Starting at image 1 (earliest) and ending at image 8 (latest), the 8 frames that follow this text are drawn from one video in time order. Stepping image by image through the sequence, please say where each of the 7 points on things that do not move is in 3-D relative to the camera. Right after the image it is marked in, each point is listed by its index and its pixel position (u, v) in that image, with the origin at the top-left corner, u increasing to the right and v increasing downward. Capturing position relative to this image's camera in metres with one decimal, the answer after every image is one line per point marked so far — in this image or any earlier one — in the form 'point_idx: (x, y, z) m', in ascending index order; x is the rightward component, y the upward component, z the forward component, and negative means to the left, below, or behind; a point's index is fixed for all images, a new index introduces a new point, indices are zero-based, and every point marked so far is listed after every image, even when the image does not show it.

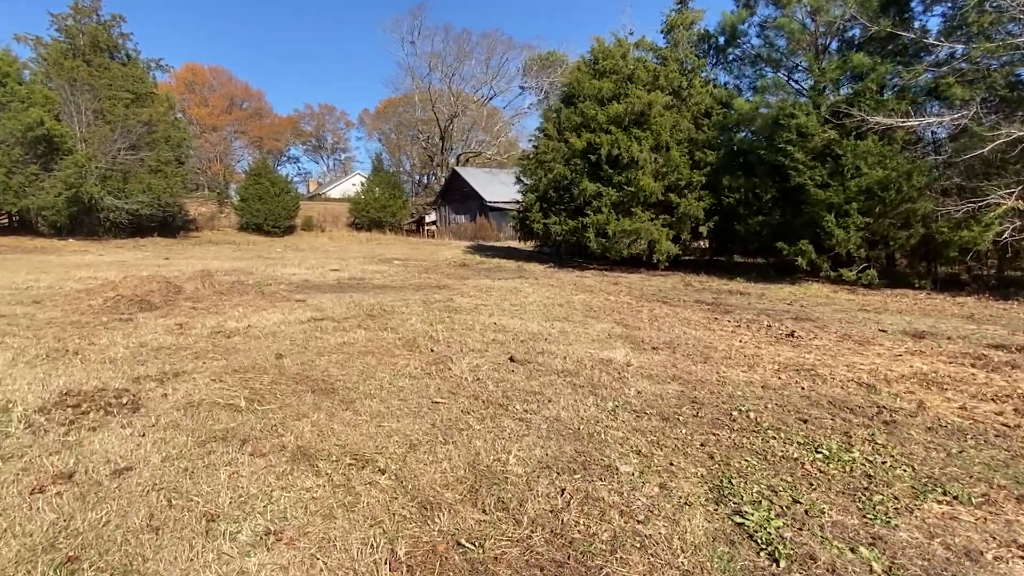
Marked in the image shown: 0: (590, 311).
0: (+1.1, -0.3, +7.8) m
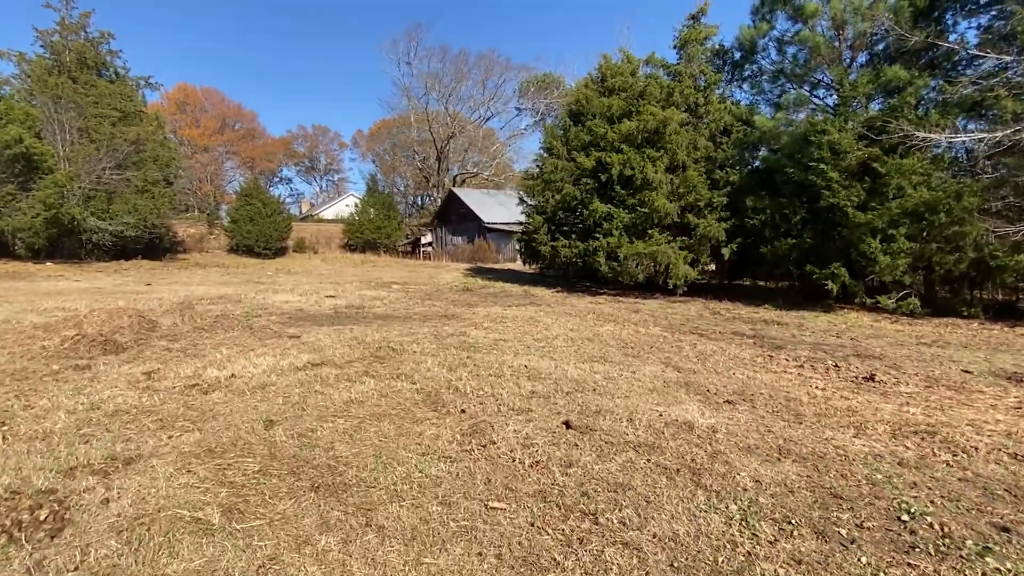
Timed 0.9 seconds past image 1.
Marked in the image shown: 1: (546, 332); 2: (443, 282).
0: (+1.4, -0.7, +6.8) m
1: (+0.5, -0.6, +8.0) m
2: (-2.3, +0.2, +18.2) m
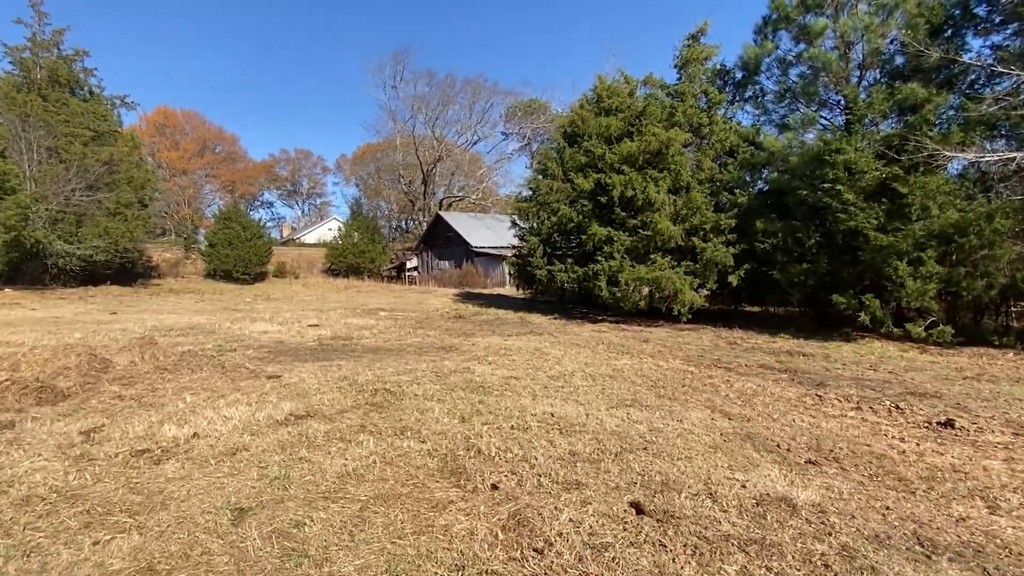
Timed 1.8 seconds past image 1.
0: (+1.5, -1.1, +6.0) m
1: (+0.6, -1.0, +7.1) m
2: (-2.5, -0.6, +17.3) m
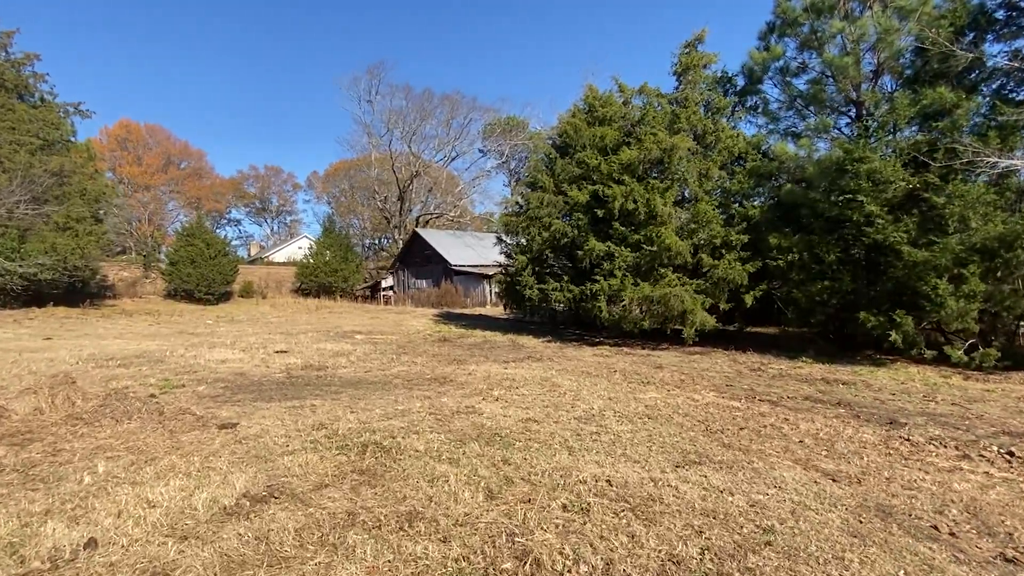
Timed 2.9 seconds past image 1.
0: (+1.7, -1.3, +4.8) m
1: (+0.7, -1.3, +5.9) m
2: (-2.9, -1.2, +15.9) m
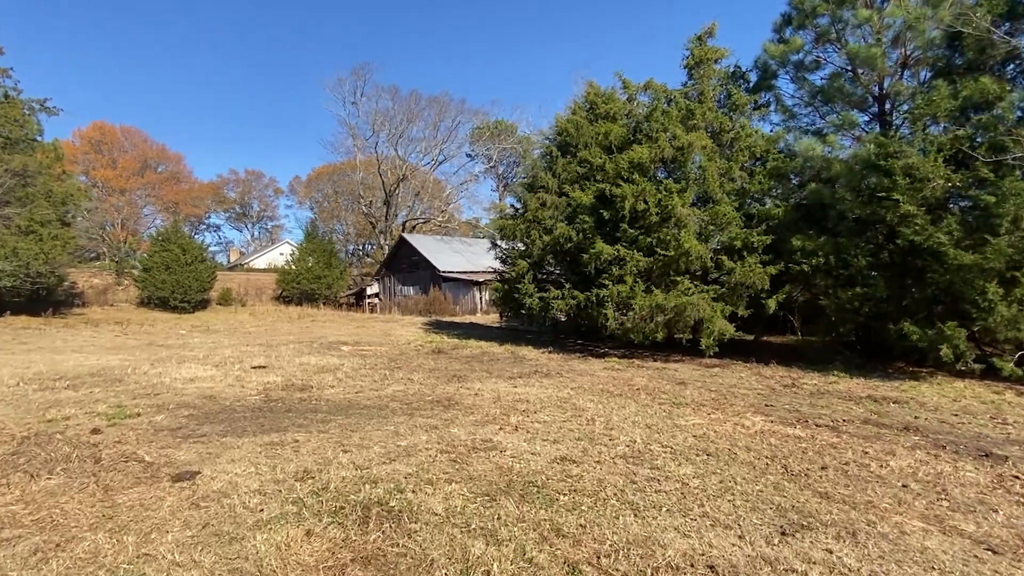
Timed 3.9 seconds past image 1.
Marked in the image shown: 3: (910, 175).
0: (+2.0, -1.3, +3.9) m
1: (+1.0, -1.3, +5.0) m
2: (-2.9, -1.4, +14.9) m
3: (+6.3, +1.8, +8.7) m
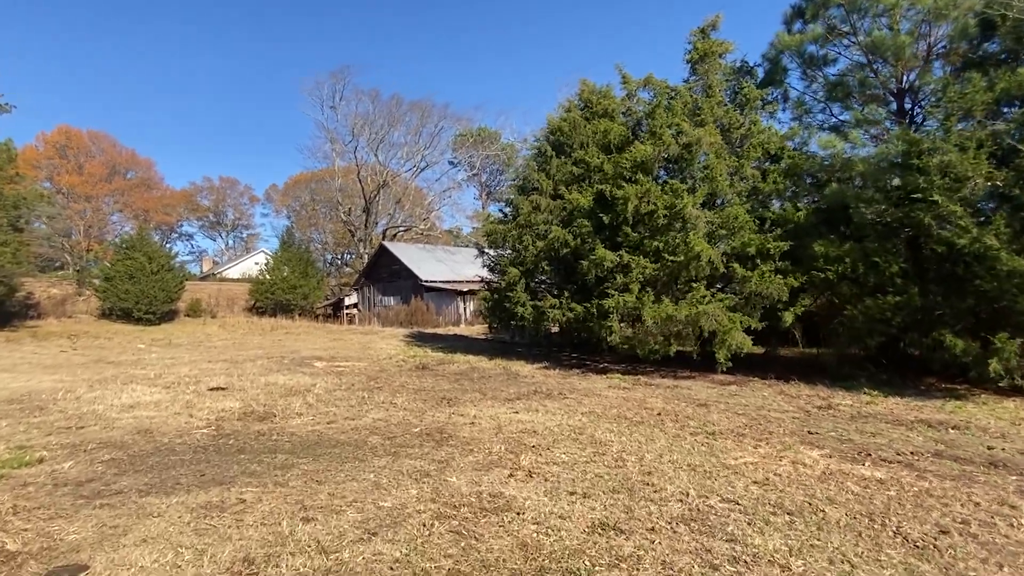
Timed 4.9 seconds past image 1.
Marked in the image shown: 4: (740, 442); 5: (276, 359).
0: (+2.1, -1.4, +2.9) m
1: (+1.1, -1.4, +3.9) m
2: (-3.2, -1.7, +13.7) m
3: (+6.2, +1.7, +7.9) m
4: (+2.2, -1.5, +5.4) m
5: (-5.4, -1.6, +12.7) m
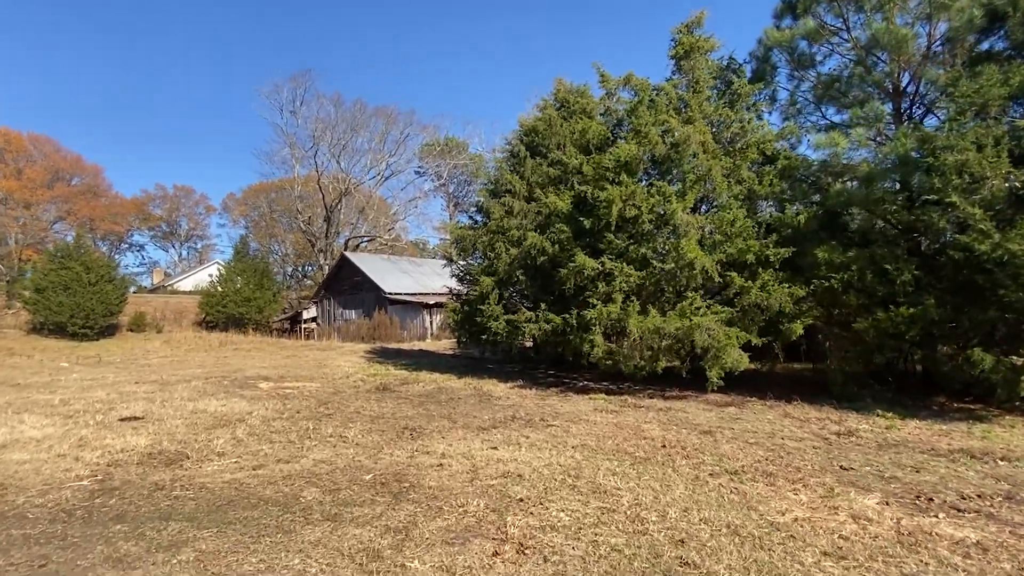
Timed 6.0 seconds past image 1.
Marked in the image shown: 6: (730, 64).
0: (+2.1, -1.4, +1.9) m
1: (+1.0, -1.4, +2.8) m
2: (-3.8, -1.9, +12.3) m
3: (+5.9, +1.5, +7.2) m
4: (+2.1, -1.6, +4.4) m
5: (-6.0, -1.8, +11.2) m
6: (+4.5, +4.6, +11.3) m
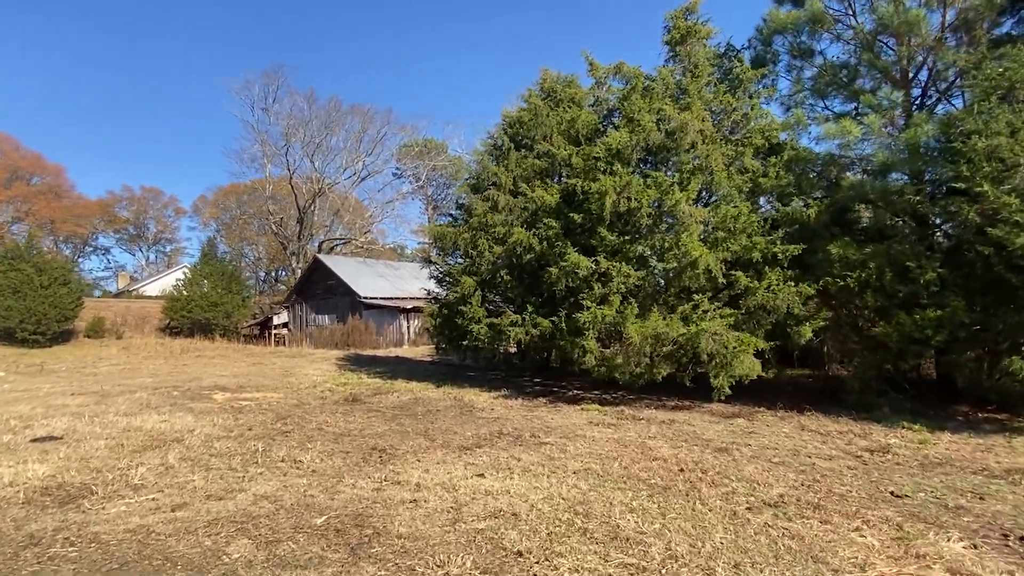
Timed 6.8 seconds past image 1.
0: (+2.2, -1.3, +1.0) m
1: (+1.0, -1.3, +2.0) m
2: (-4.2, -2.0, +11.2) m
3: (+5.8, +1.6, +6.6) m
4: (+2.0, -1.5, +3.5) m
5: (-6.3, -1.9, +10.0) m
6: (+4.2, +4.6, +10.6) m
